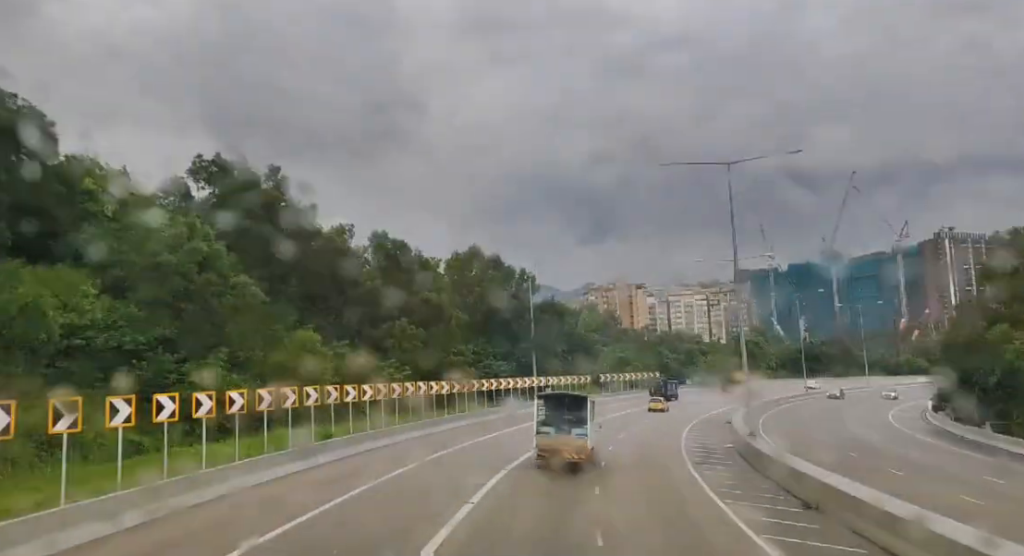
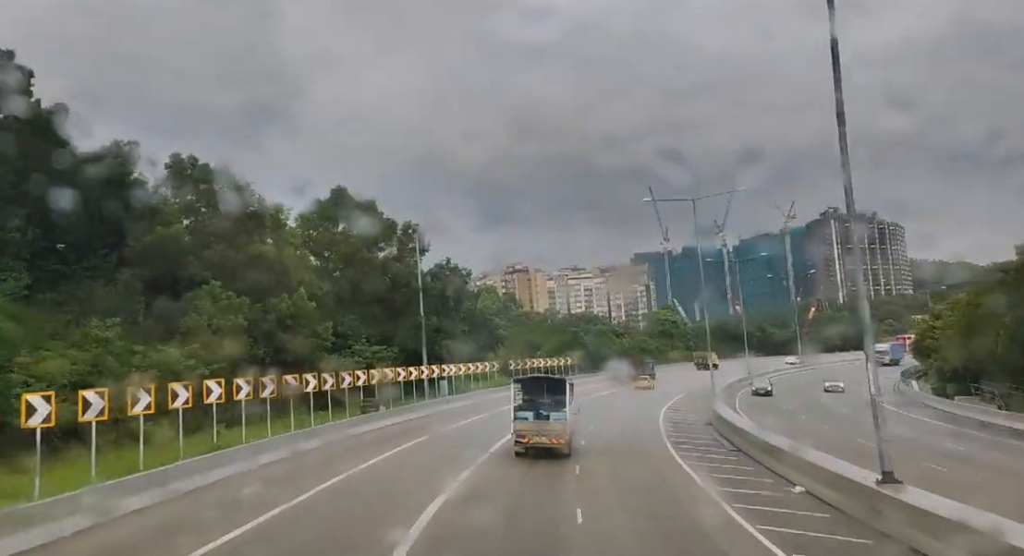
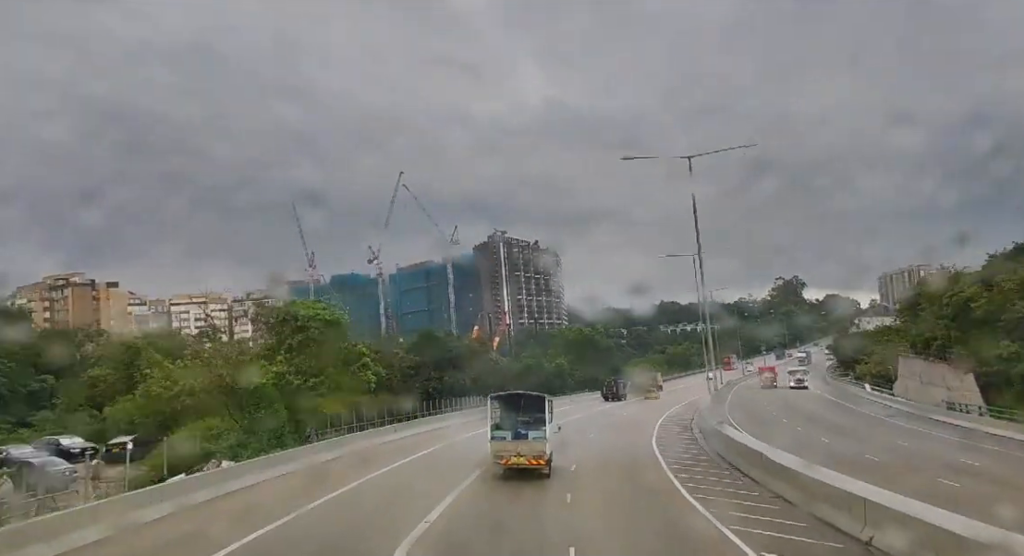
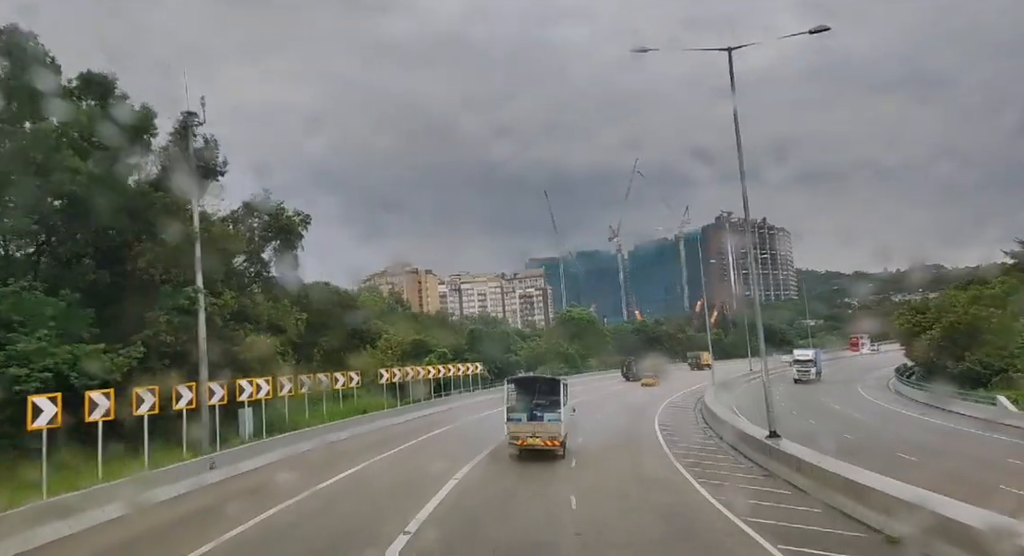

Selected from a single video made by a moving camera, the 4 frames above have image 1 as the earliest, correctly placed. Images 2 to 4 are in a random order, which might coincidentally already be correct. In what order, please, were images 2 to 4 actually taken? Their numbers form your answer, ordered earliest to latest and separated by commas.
2, 4, 3
